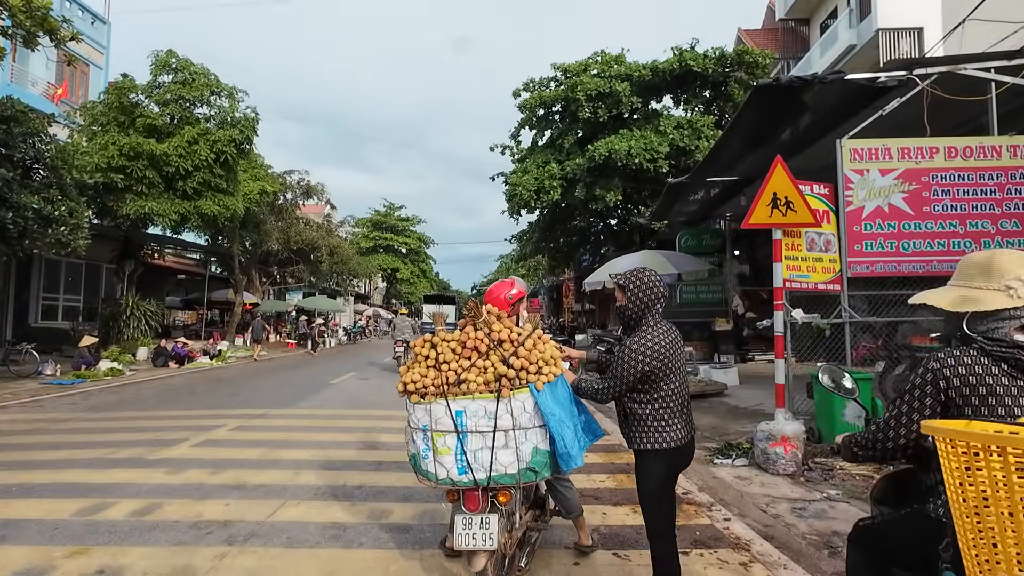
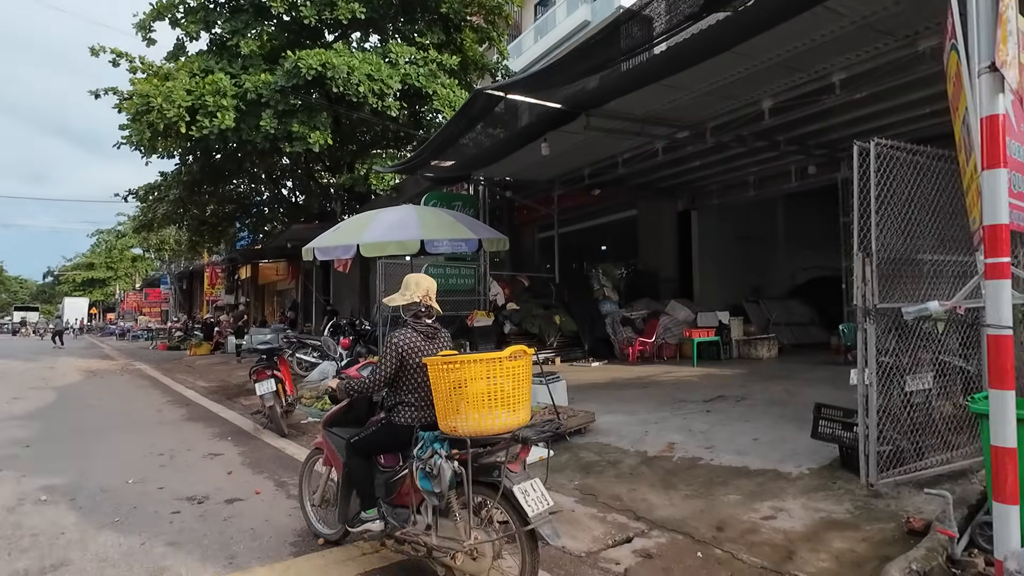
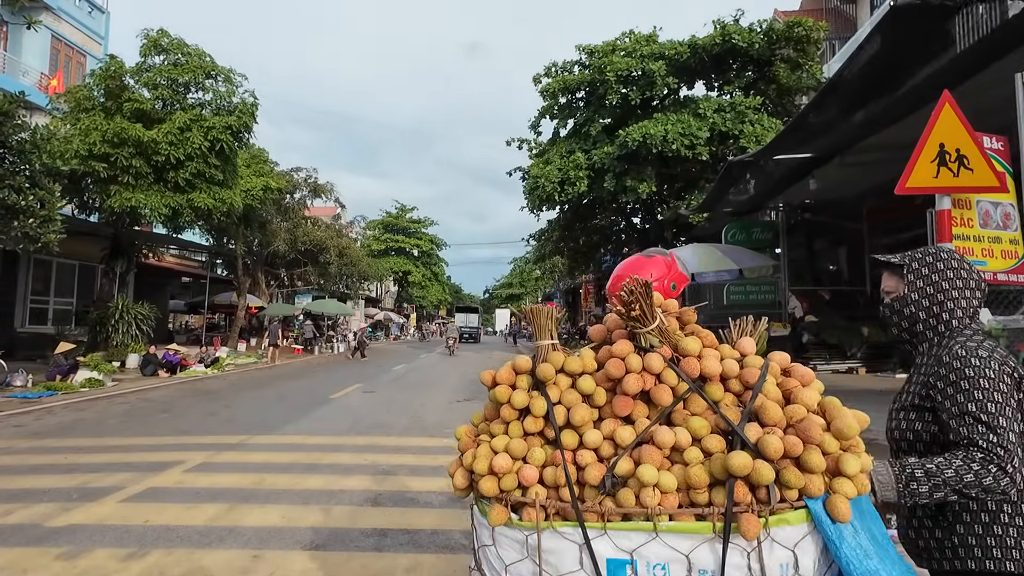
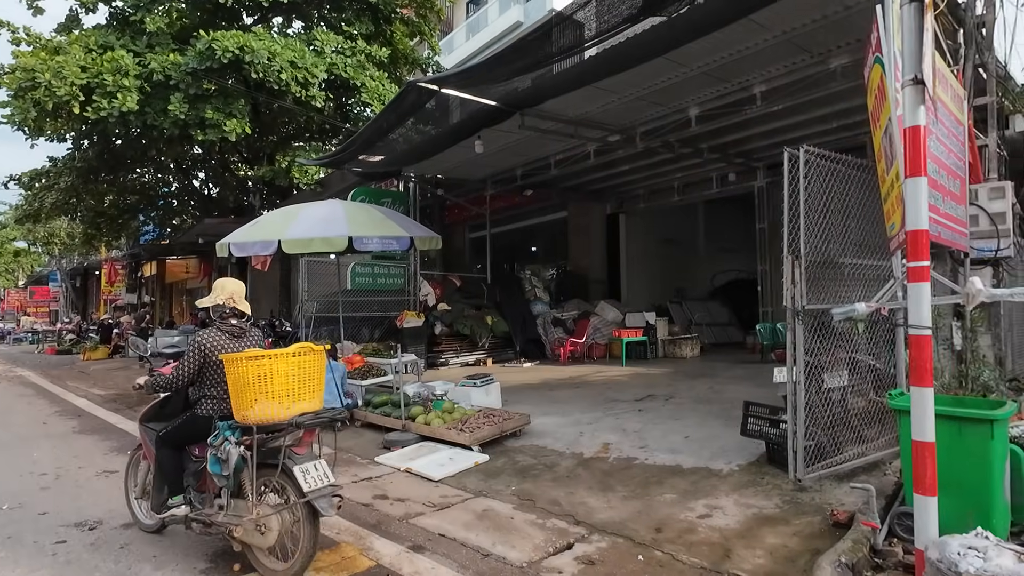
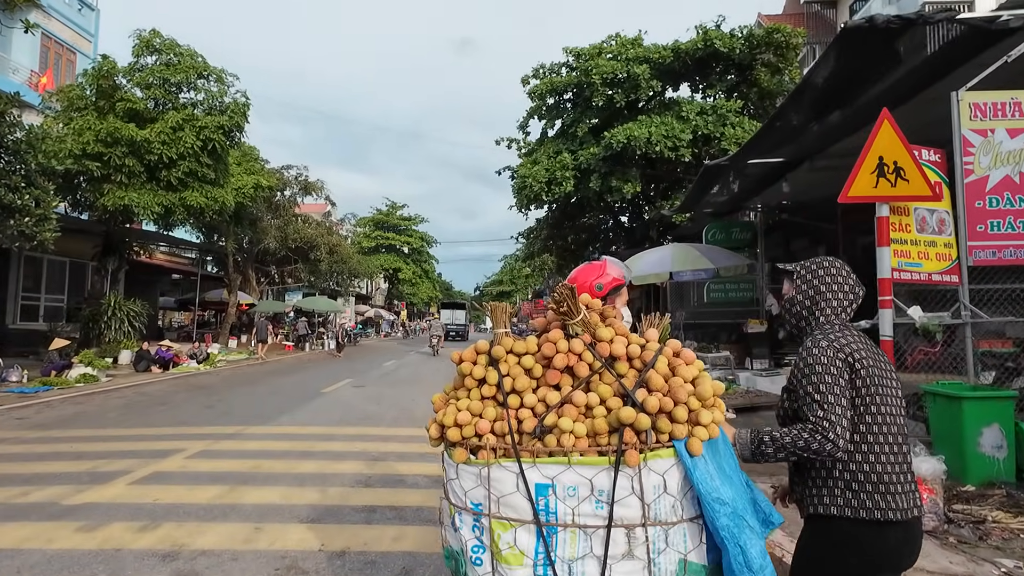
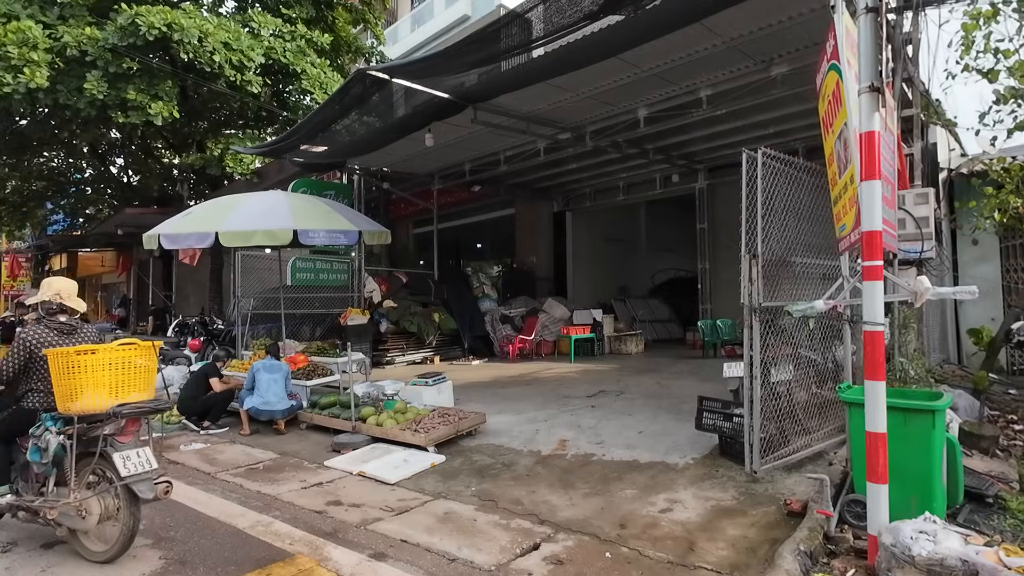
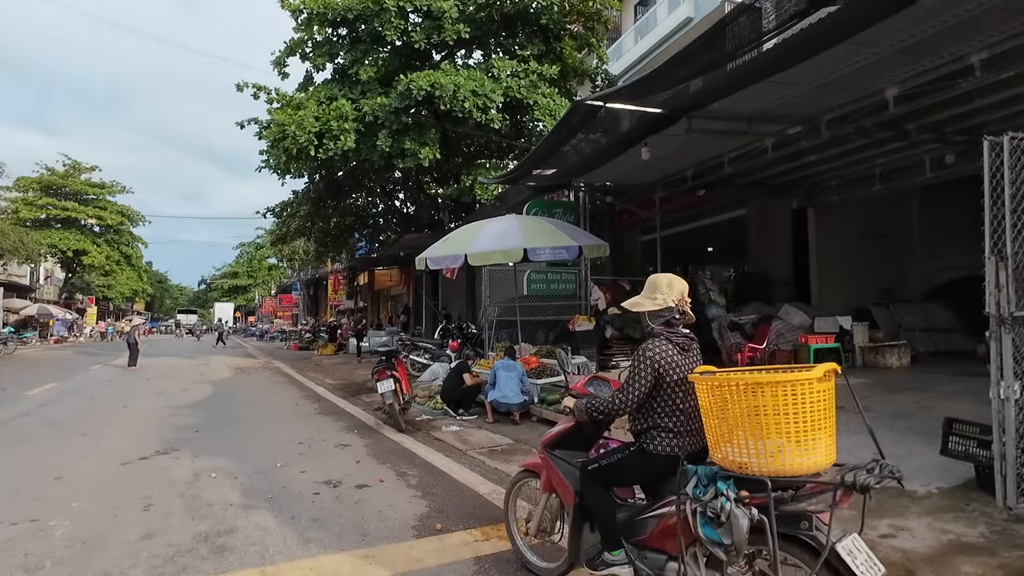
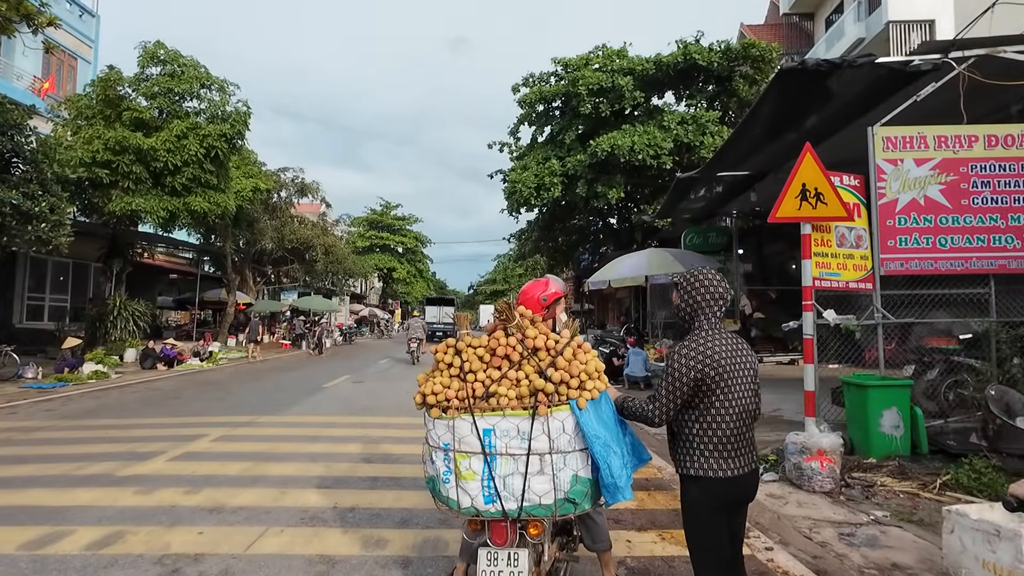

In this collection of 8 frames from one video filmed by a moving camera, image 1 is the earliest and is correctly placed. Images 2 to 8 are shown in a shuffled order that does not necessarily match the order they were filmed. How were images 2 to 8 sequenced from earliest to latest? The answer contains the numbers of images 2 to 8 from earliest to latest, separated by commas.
8, 5, 3, 7, 2, 4, 6
